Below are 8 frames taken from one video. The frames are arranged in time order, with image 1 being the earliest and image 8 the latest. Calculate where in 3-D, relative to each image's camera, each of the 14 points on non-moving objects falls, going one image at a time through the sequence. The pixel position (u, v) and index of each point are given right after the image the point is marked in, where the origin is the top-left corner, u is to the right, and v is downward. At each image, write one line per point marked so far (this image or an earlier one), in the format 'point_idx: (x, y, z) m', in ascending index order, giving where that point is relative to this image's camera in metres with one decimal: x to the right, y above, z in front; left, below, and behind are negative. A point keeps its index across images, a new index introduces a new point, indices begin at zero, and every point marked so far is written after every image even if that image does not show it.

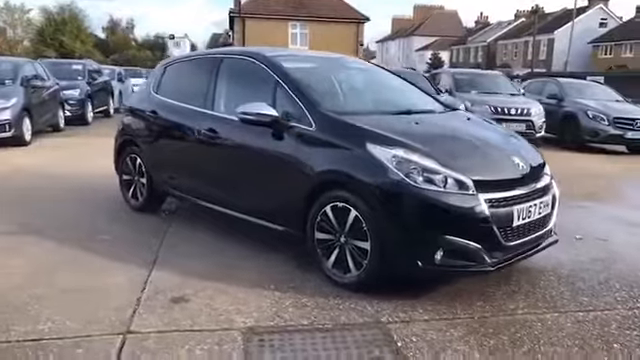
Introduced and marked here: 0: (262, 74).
0: (-0.5, +0.9, +4.9) m
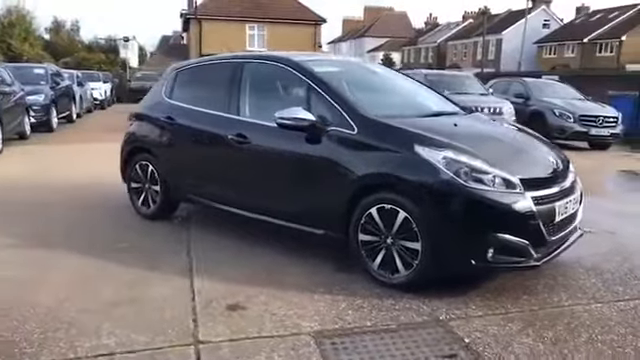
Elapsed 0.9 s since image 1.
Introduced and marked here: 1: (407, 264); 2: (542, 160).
0: (-0.2, +0.9, +4.9) m
1: (+0.7, -0.6, +4.2) m
2: (+1.8, +0.2, +4.3) m
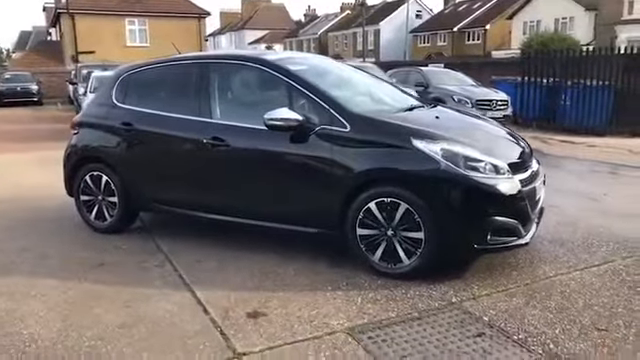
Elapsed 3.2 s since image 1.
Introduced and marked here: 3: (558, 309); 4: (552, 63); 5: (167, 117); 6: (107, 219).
0: (-0.4, +0.9, +4.9) m
1: (+0.7, -0.6, +4.3) m
2: (+1.7, +0.3, +4.7) m
3: (+1.7, -0.9, +3.9) m
4: (+6.5, +3.4, +15.9) m
5: (-1.5, +0.6, +5.2) m
6: (-2.2, -0.4, +5.7) m
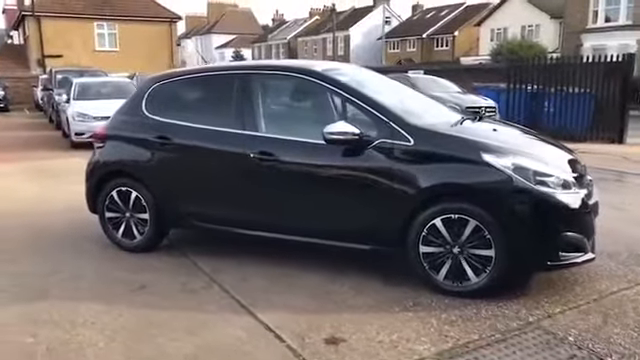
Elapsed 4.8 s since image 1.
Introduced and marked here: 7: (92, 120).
0: (0.0, +0.8, +4.7) m
1: (+1.2, -0.7, +4.2) m
2: (+2.1, +0.2, +4.7) m
3: (+2.2, -1.0, +3.8) m
4: (+6.2, +3.2, +16.2) m
5: (-1.0, +0.5, +5.0) m
6: (-1.8, -0.6, +5.4) m
7: (-5.5, +1.4, +13.2) m
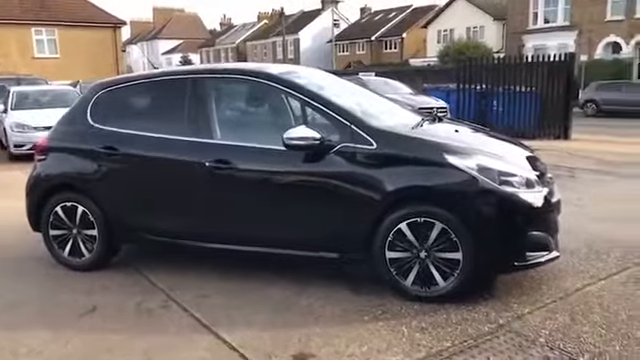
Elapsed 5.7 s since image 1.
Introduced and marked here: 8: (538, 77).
0: (-0.3, +0.7, +4.5) m
1: (+0.9, -0.7, +4.1) m
2: (+1.8, +0.2, +4.7) m
3: (+2.0, -1.0, +3.8) m
4: (+4.8, +3.3, +16.5) m
5: (-1.4, +0.4, +4.7) m
6: (-2.2, -0.7, +5.0) m
7: (-6.6, +1.1, +12.5) m
8: (+6.1, +2.9, +15.2) m
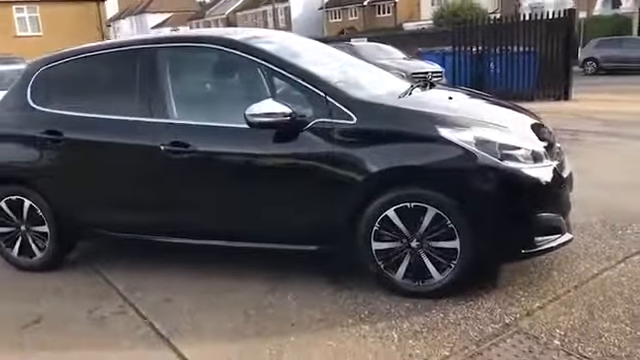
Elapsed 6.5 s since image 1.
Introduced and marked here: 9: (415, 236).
0: (-0.6, +0.8, +3.9) m
1: (+0.8, -0.6, +3.6) m
2: (+1.6, +0.4, +4.0) m
3: (+1.8, -0.8, +3.2) m
4: (+4.5, +4.3, +15.7) m
5: (-1.6, +0.5, +4.1) m
6: (-2.3, -0.6, +4.5) m
7: (-6.8, +1.4, +11.8) m
8: (+5.7, +3.8, +14.5) m
9: (+0.6, -0.4, +3.6) m
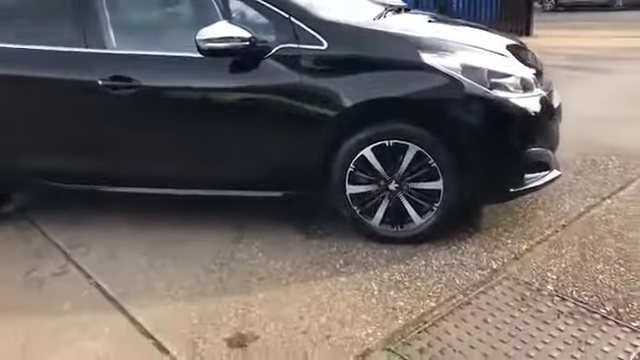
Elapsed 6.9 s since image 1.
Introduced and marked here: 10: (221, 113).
0: (-0.8, +1.2, +3.3) m
1: (+0.6, -0.2, +3.2) m
2: (+1.4, +0.9, +3.7) m
3: (+1.7, -0.4, +3.0) m
4: (+3.2, +5.9, +15.1) m
5: (-1.8, +0.8, +3.5) m
6: (-2.6, -0.2, +3.9) m
7: (-7.6, +2.4, +10.7) m
8: (+4.6, +5.4, +14.0) m
9: (+0.4, 0.0, +3.2) m
10: (-0.6, +0.4, +3.3) m
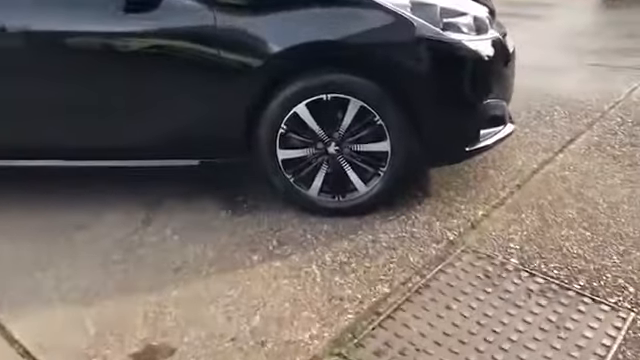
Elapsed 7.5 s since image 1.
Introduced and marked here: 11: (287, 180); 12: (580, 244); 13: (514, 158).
0: (-1.2, +1.3, +2.5) m
1: (+0.2, 0.0, +2.8) m
2: (+0.9, +1.1, +3.2) m
3: (+1.3, -0.2, +2.7) m
4: (+1.0, +7.2, +14.3) m
5: (-2.2, +0.9, +2.6) m
6: (-3.0, -0.1, +3.0) m
7: (-9.0, +2.9, +8.8) m
8: (+2.6, +6.6, +13.4) m
9: (+0.1, +0.2, +2.7) m
10: (-1.0, +0.6, +2.6) m
11: (-0.2, 0.0, +2.8) m
12: (+1.2, -0.3, +2.6) m
13: (+1.2, +0.1, +3.3) m
